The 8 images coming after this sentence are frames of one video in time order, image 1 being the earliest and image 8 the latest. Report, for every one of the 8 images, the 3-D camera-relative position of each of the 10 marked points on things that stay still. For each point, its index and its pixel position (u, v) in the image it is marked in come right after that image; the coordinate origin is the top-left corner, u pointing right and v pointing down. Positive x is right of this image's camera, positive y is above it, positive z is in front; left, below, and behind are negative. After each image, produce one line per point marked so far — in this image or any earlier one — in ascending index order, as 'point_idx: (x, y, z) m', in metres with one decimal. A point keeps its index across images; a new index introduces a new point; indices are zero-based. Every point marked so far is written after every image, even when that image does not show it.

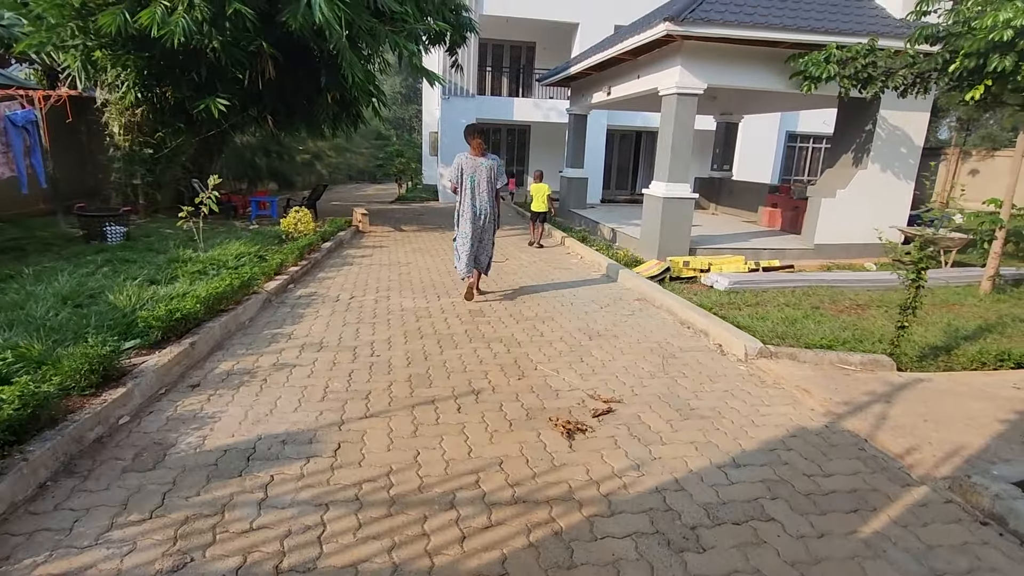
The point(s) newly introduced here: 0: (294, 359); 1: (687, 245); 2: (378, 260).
0: (-1.5, -0.5, +3.8) m
1: (+2.8, +0.7, +8.7) m
2: (-1.9, +0.4, +7.9) m
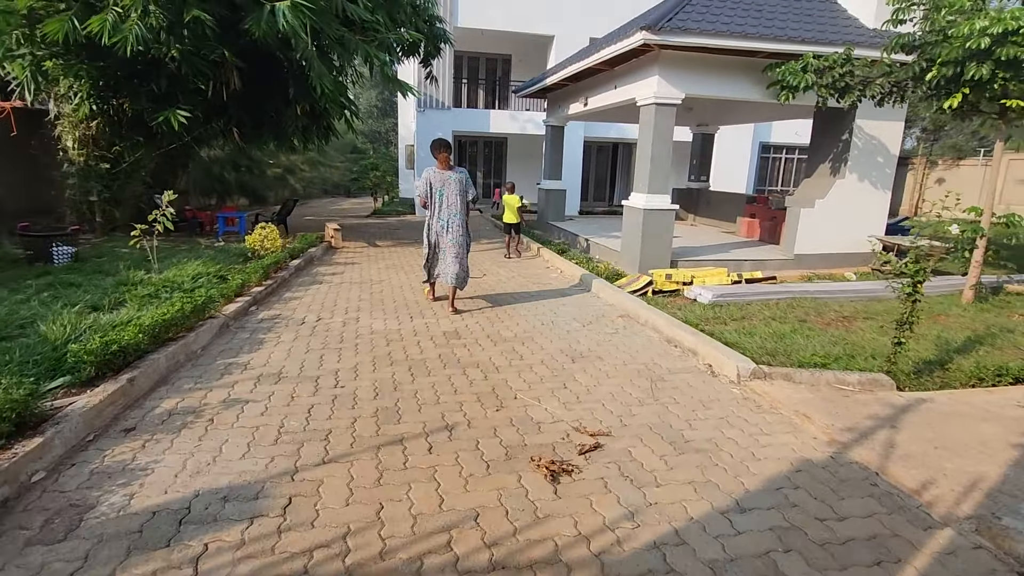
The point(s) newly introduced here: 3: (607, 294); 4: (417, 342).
0: (-1.7, -0.7, +3.4) m
1: (+2.5, +0.5, +8.5) m
2: (-2.3, +0.1, +7.6) m
3: (+1.1, 0.0, +6.6) m
4: (-0.8, -0.5, +4.6) m
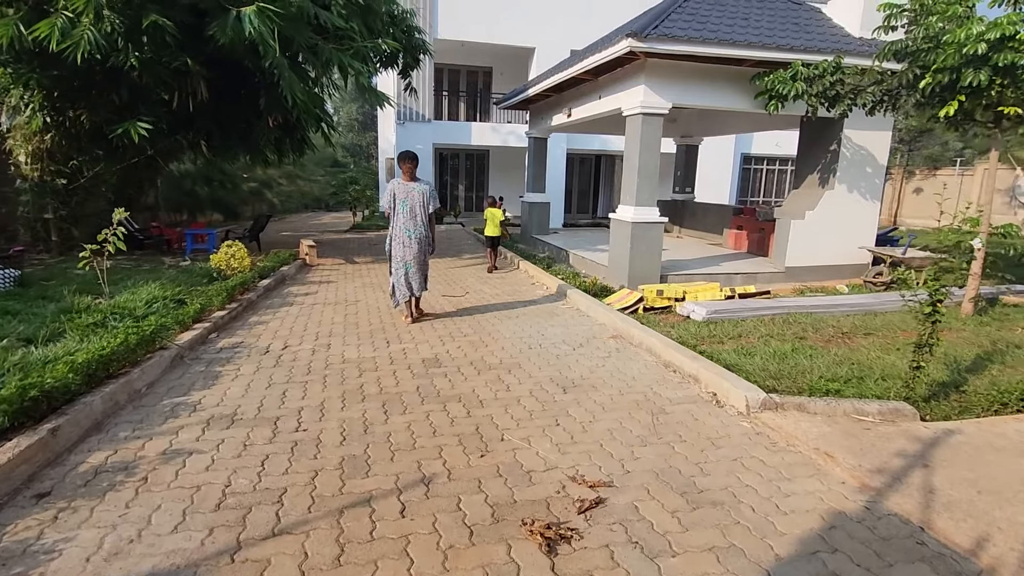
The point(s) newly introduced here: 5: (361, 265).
0: (-1.7, -0.8, +3.0) m
1: (+2.2, +0.2, +8.2) m
2: (-2.5, -0.1, +7.1) m
3: (+1.0, -0.2, +6.3) m
4: (-0.9, -0.6, +4.2) m
5: (-2.9, +0.4, +10.3) m
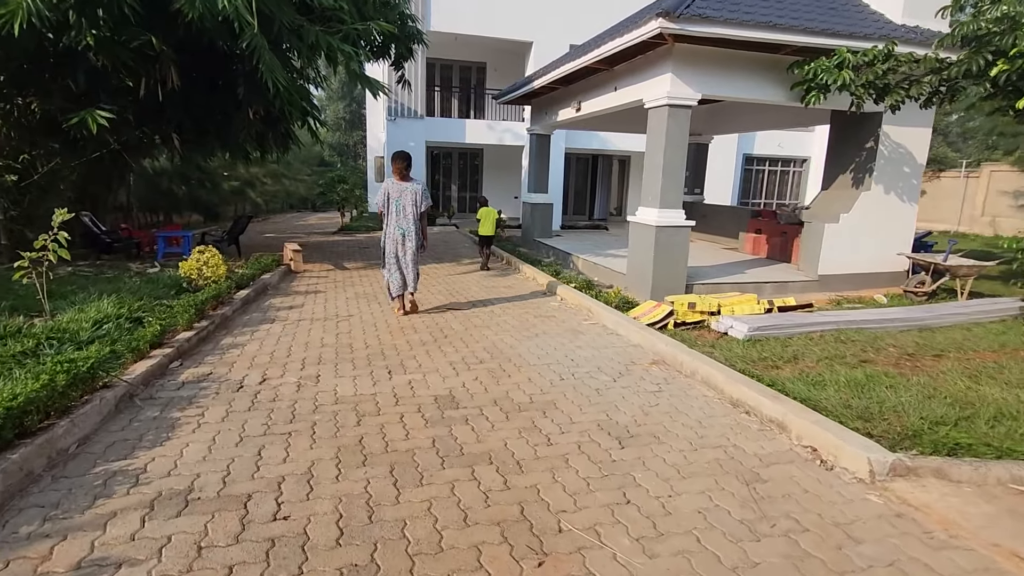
0: (-1.5, -1.0, +2.1) m
1: (+2.4, +0.1, +7.4) m
2: (-2.3, -0.3, +6.2) m
3: (+1.1, -0.4, +5.5) m
4: (-0.7, -0.8, +3.3) m
5: (-2.8, +0.3, +9.4) m
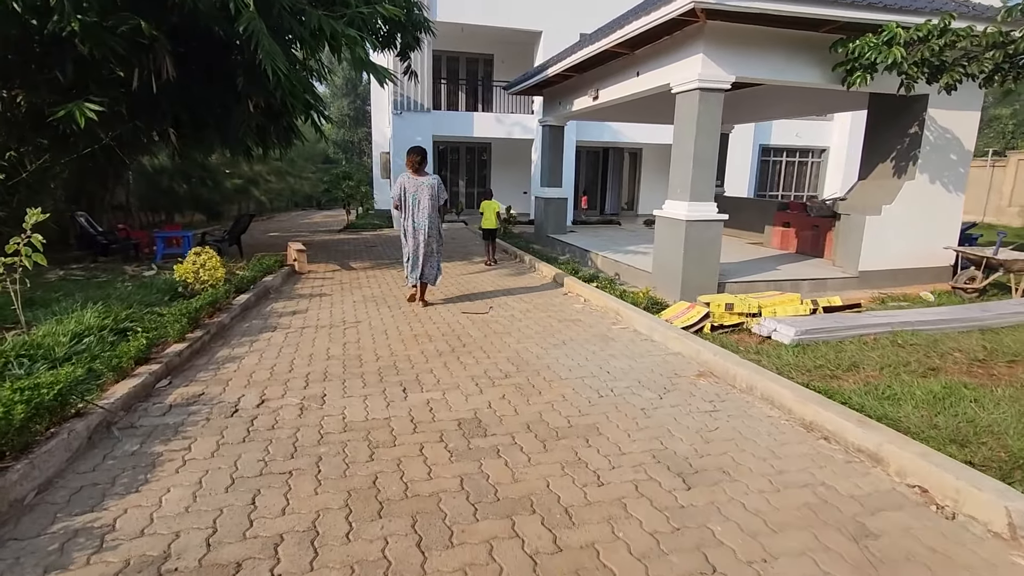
0: (-1.3, -1.0, +1.6) m
1: (+2.6, +0.1, +6.9) m
2: (-2.1, -0.3, +5.7) m
3: (+1.4, -0.4, +5.0) m
4: (-0.5, -0.8, +2.8) m
5: (-2.5, +0.3, +8.9) m
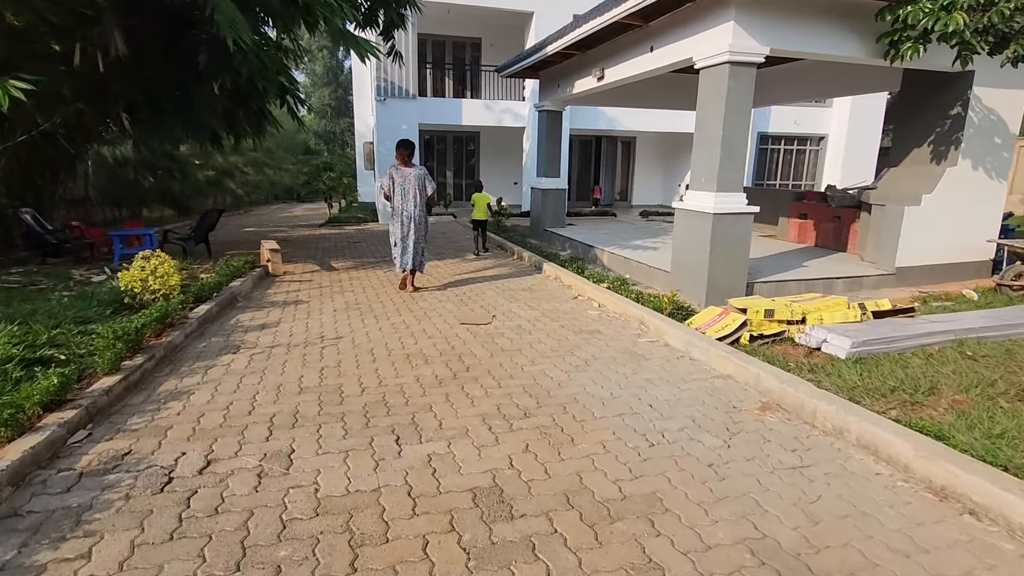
0: (-1.1, -1.2, +0.8) m
1: (+2.6, +0.1, +6.1) m
2: (-2.0, -0.4, +4.9) m
3: (+1.4, -0.5, +4.2) m
4: (-0.3, -0.9, +2.0) m
5: (-2.5, +0.2, +8.0) m
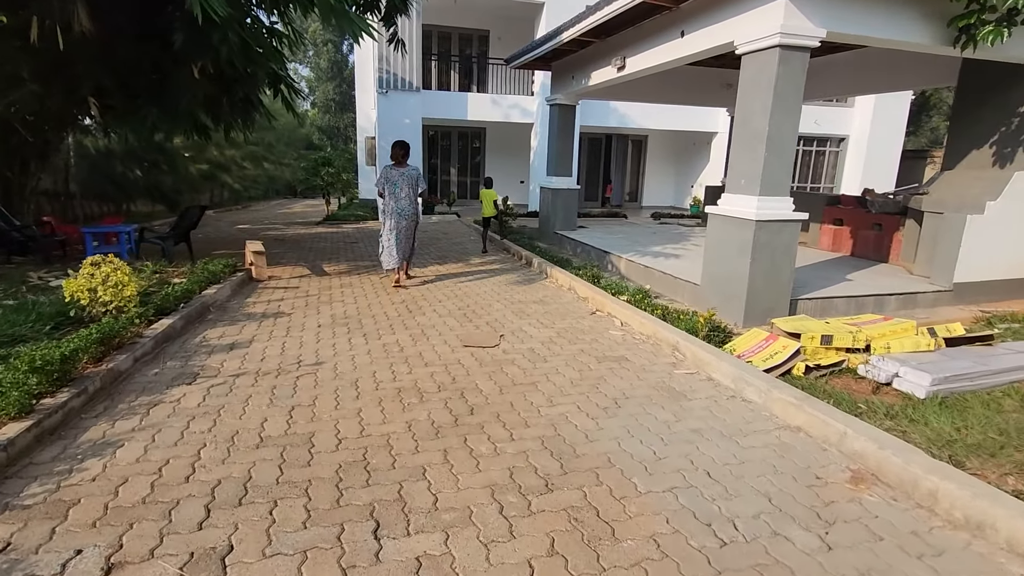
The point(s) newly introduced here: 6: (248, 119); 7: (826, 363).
0: (-1.0, -1.3, 0.0) m
1: (+2.7, -0.1, +5.4) m
2: (-1.9, -0.5, +4.1) m
3: (+1.5, -0.6, +3.4) m
4: (-0.3, -1.1, +1.2) m
5: (-2.4, +0.1, +7.3) m
6: (-4.2, +2.7, +8.7) m
7: (+2.5, -0.6, +4.2) m
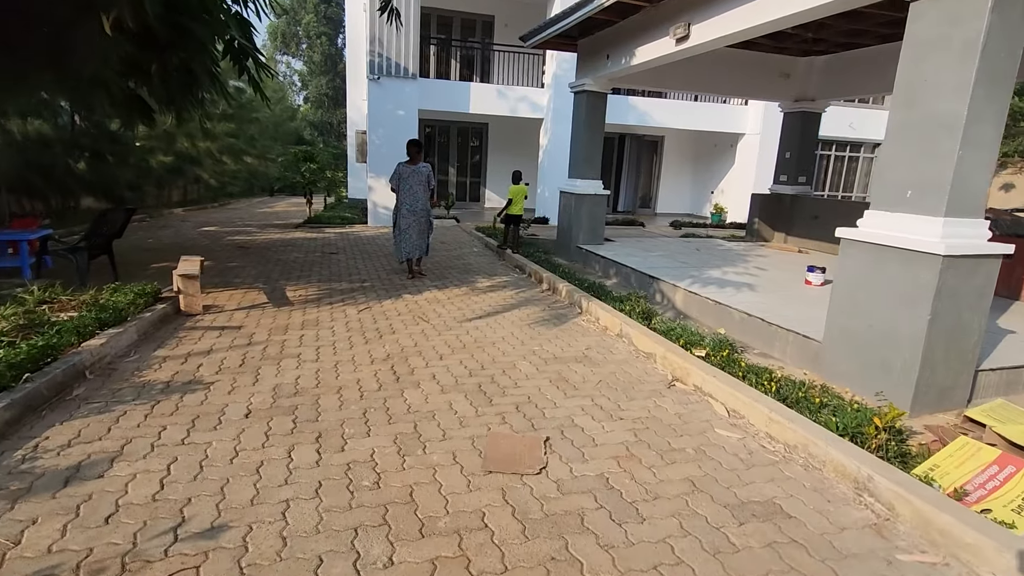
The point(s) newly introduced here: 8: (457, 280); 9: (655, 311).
0: (-0.7, -1.7, -1.9) m
1: (+3.0, -0.5, +3.5) m
2: (-1.6, -0.9, +2.2) m
3: (+1.8, -1.1, +1.5) m
4: (+0.1, -1.5, -0.7) m
5: (-2.2, -0.2, +5.3) m
6: (-3.9, +2.4, +6.7) m
7: (+2.8, -1.0, +2.4) m
8: (-0.7, +0.1, +7.3) m
9: (+1.5, -0.2, +5.7) m
